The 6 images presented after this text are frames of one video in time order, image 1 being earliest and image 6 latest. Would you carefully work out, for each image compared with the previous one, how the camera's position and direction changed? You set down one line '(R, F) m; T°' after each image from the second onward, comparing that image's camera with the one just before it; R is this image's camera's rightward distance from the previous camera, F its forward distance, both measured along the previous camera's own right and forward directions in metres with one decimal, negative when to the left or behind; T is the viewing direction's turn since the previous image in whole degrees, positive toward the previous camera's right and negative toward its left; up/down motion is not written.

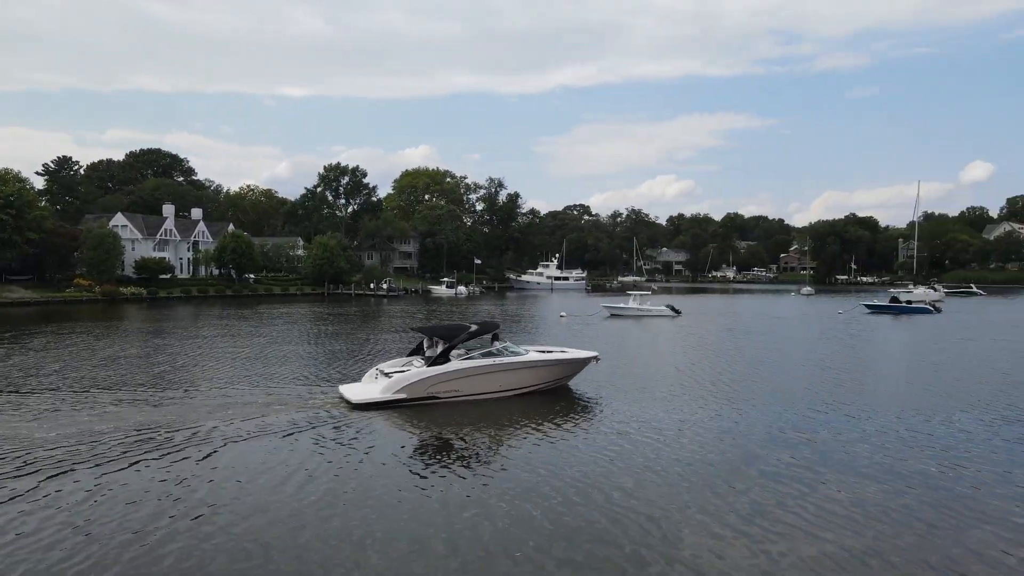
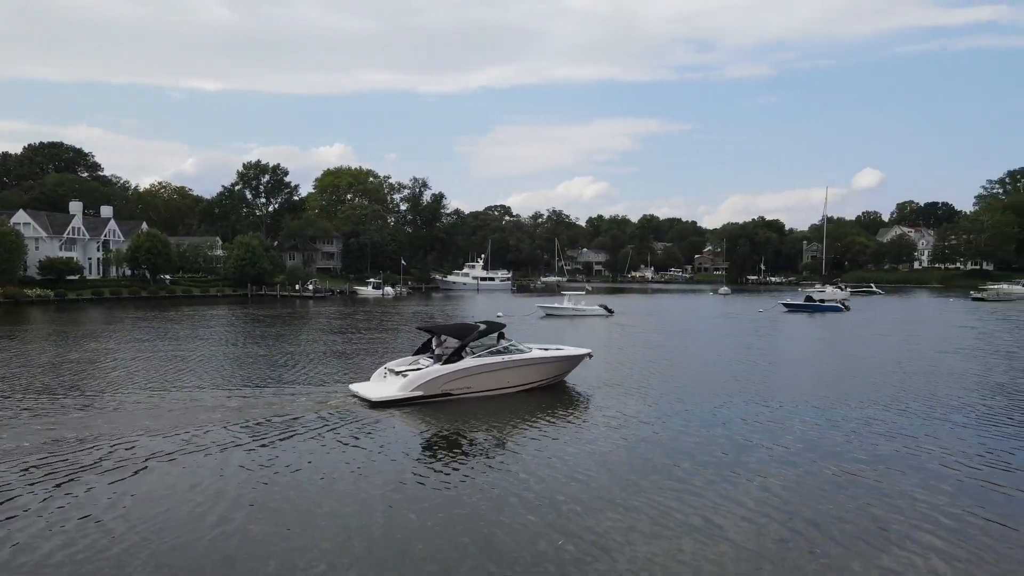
(-1.6, -0.5) m; +6°
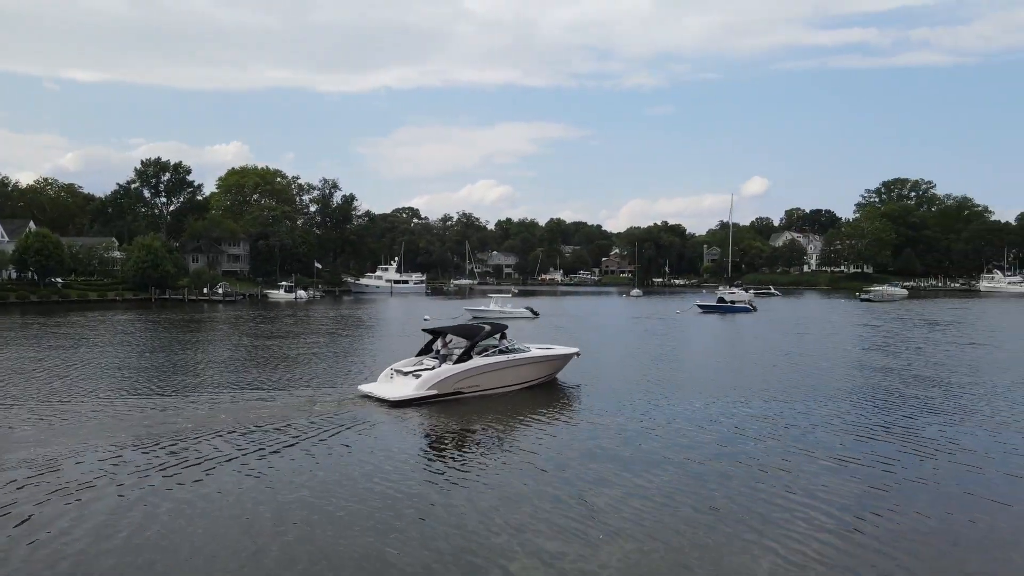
(-1.8, -0.5) m; +7°
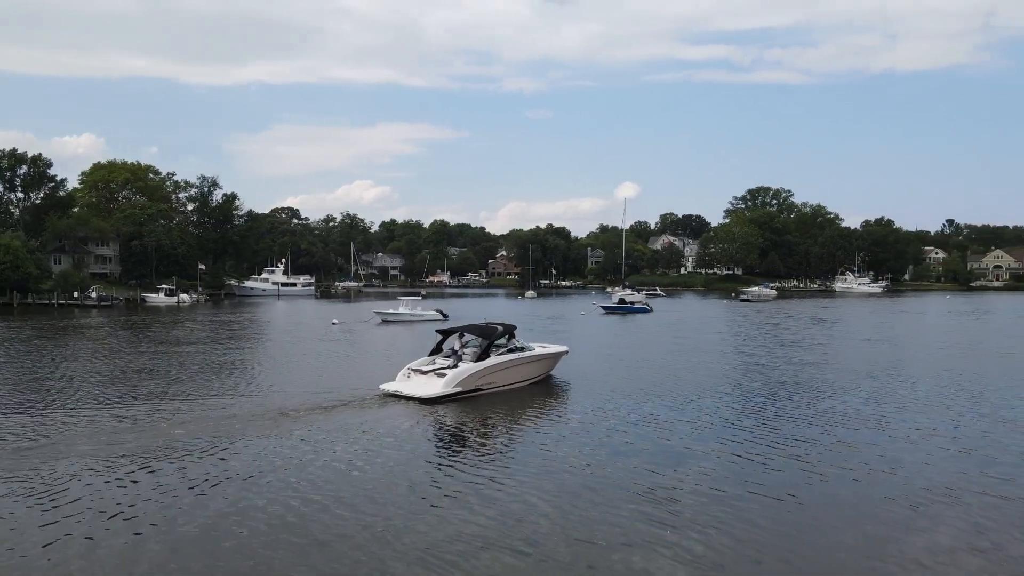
(-2.6, -0.5) m; +9°
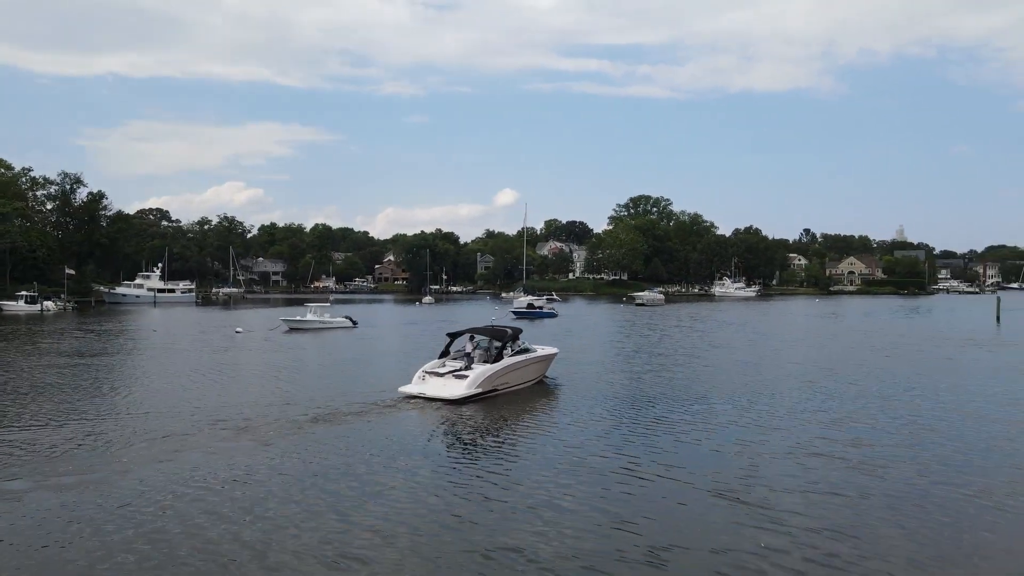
(-2.5, +0.5) m; +9°
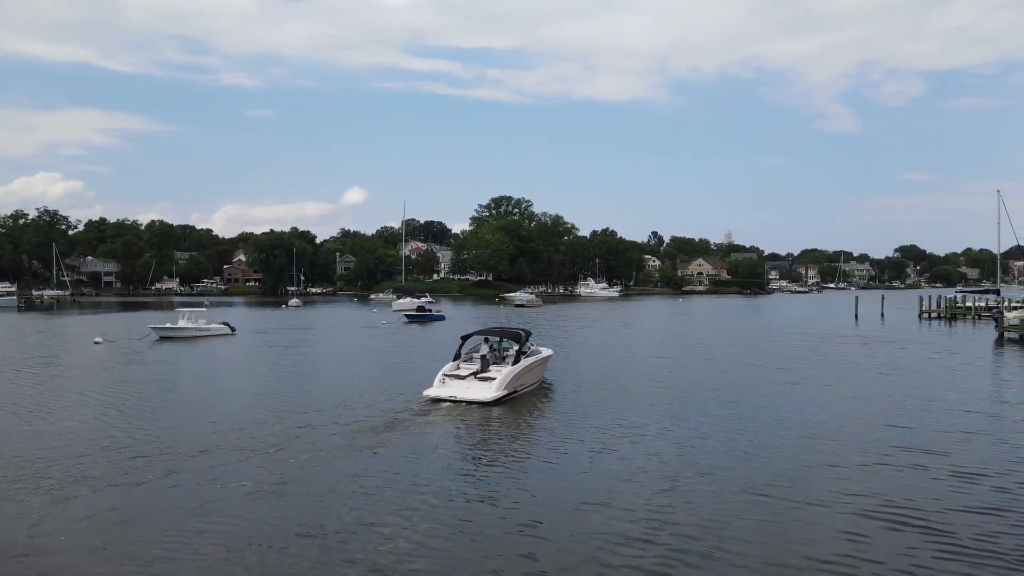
(-3.3, +2.4) m; +12°
